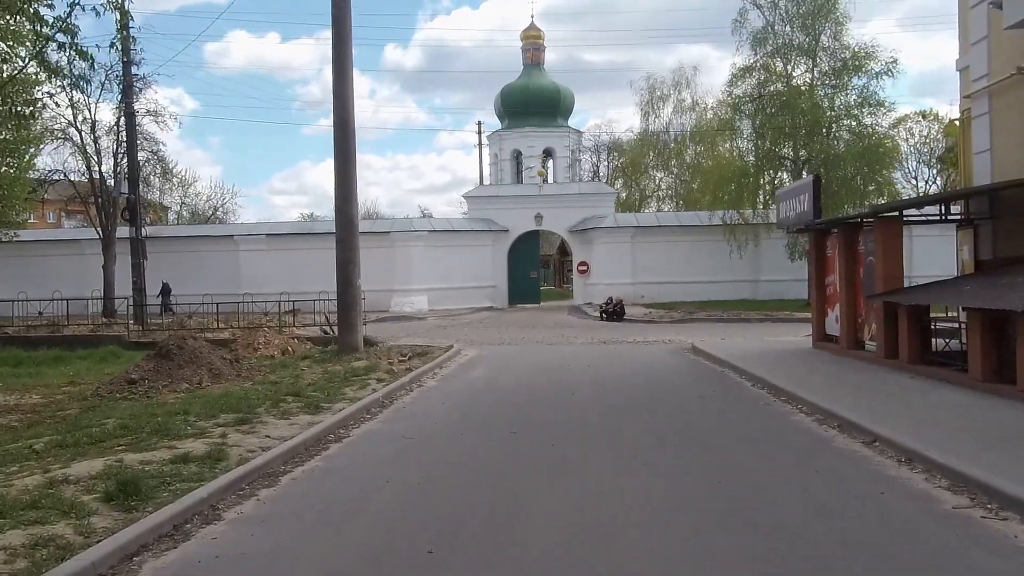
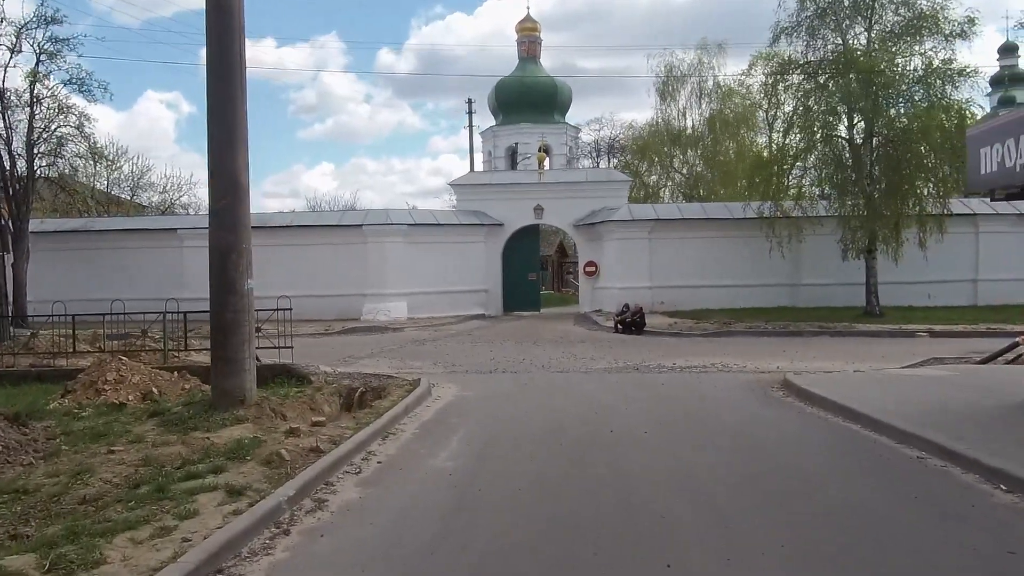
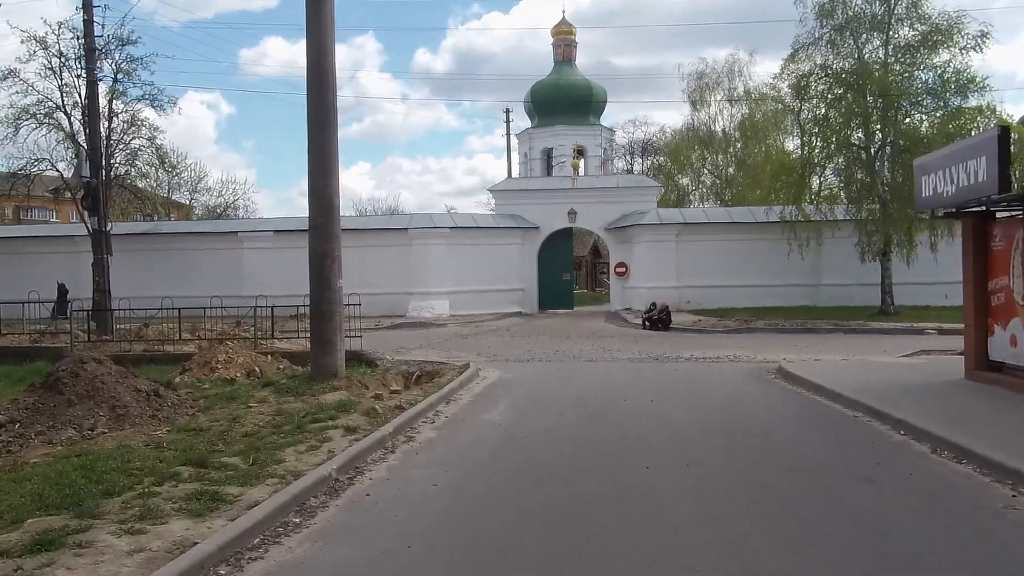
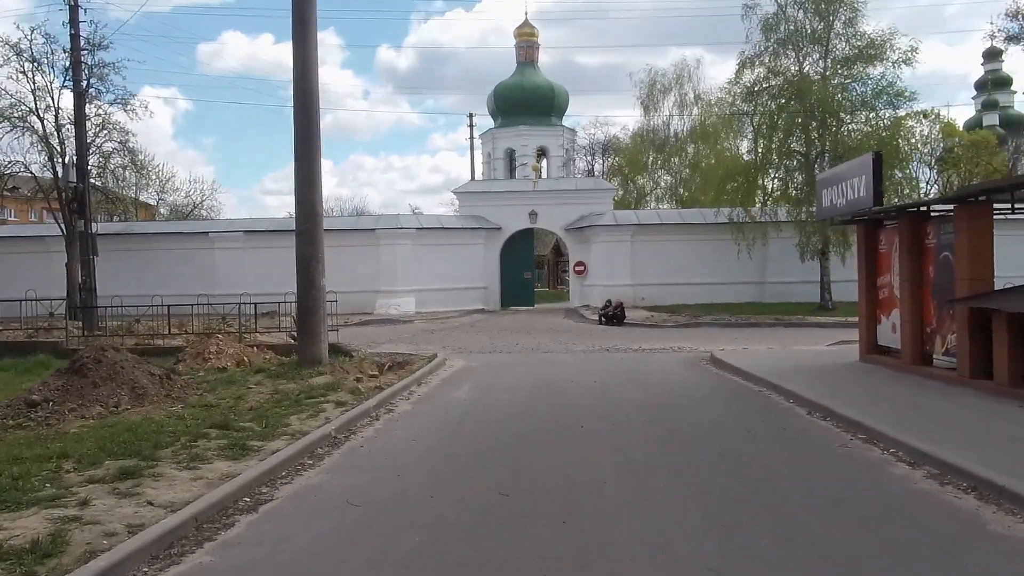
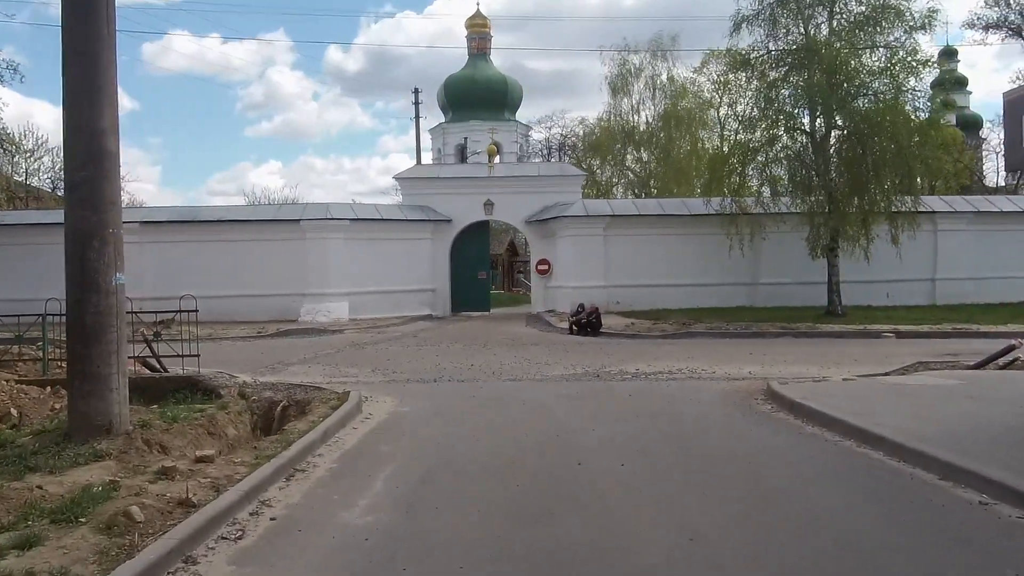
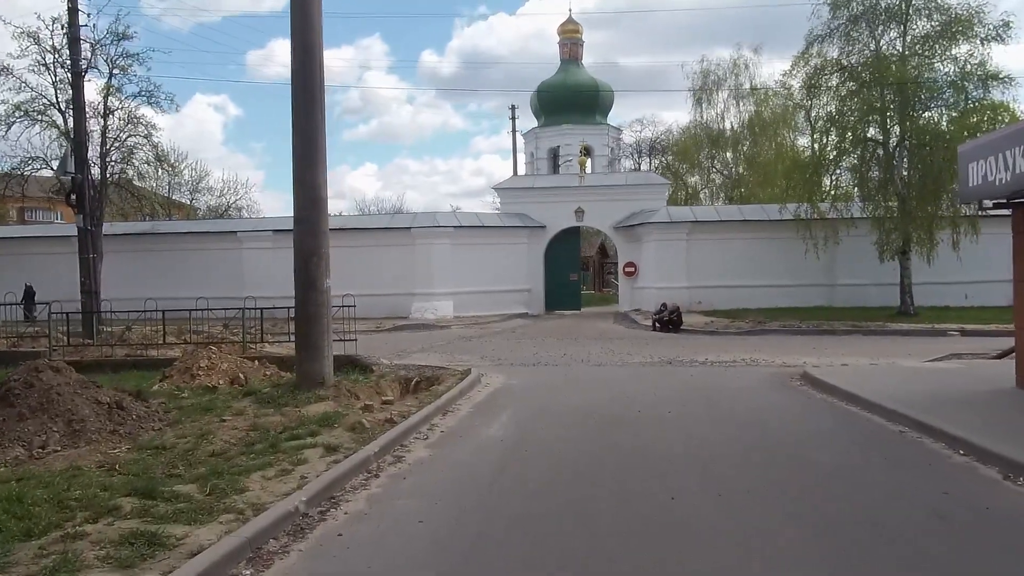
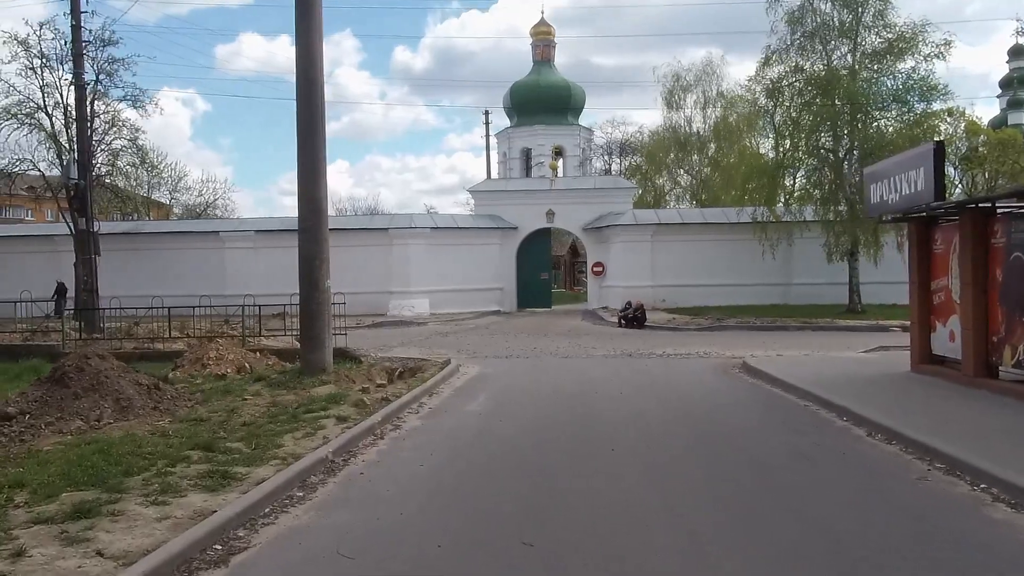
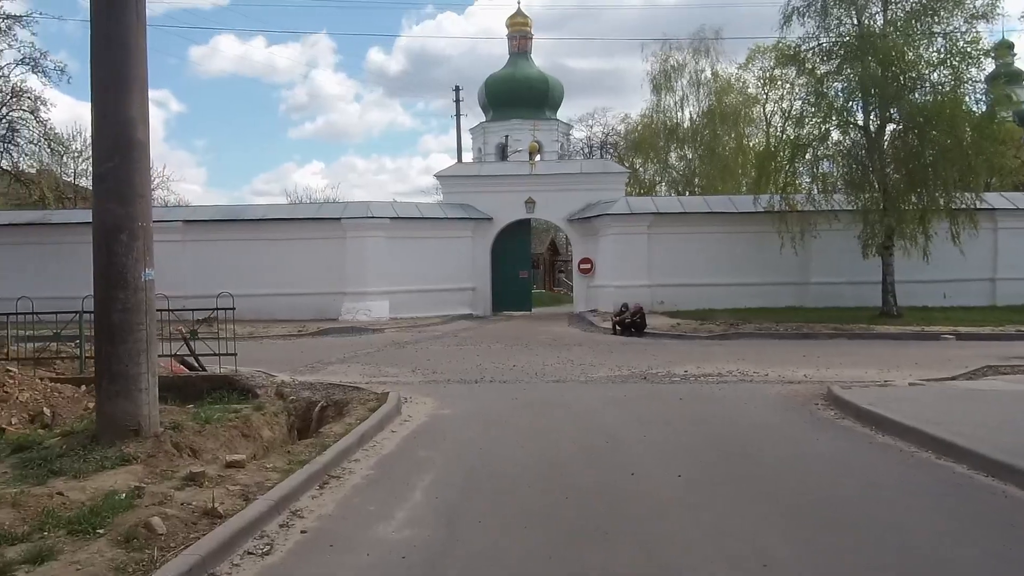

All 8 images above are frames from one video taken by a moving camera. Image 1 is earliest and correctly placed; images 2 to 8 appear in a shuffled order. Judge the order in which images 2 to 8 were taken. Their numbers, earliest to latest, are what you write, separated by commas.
4, 7, 3, 6, 2, 5, 8
